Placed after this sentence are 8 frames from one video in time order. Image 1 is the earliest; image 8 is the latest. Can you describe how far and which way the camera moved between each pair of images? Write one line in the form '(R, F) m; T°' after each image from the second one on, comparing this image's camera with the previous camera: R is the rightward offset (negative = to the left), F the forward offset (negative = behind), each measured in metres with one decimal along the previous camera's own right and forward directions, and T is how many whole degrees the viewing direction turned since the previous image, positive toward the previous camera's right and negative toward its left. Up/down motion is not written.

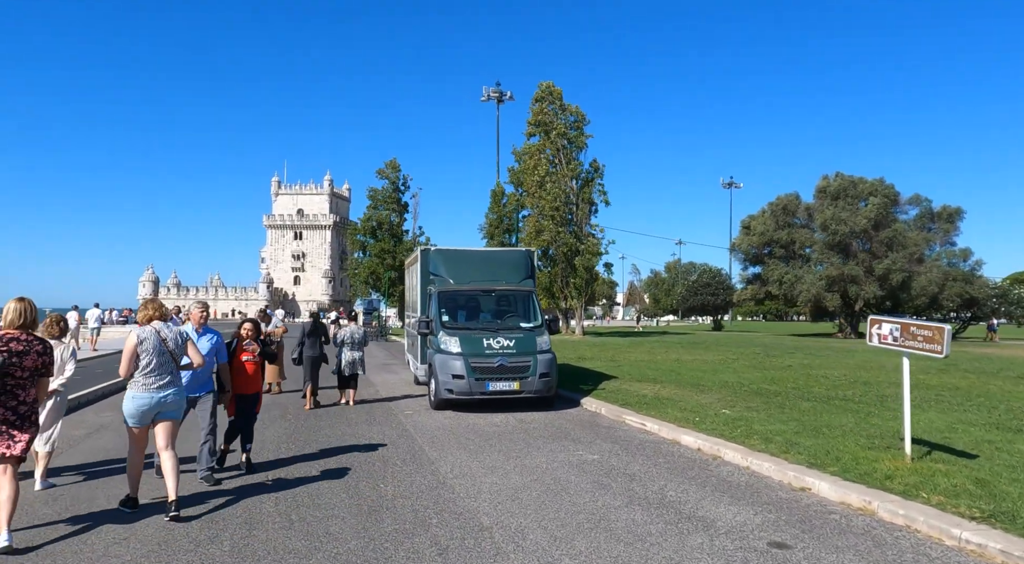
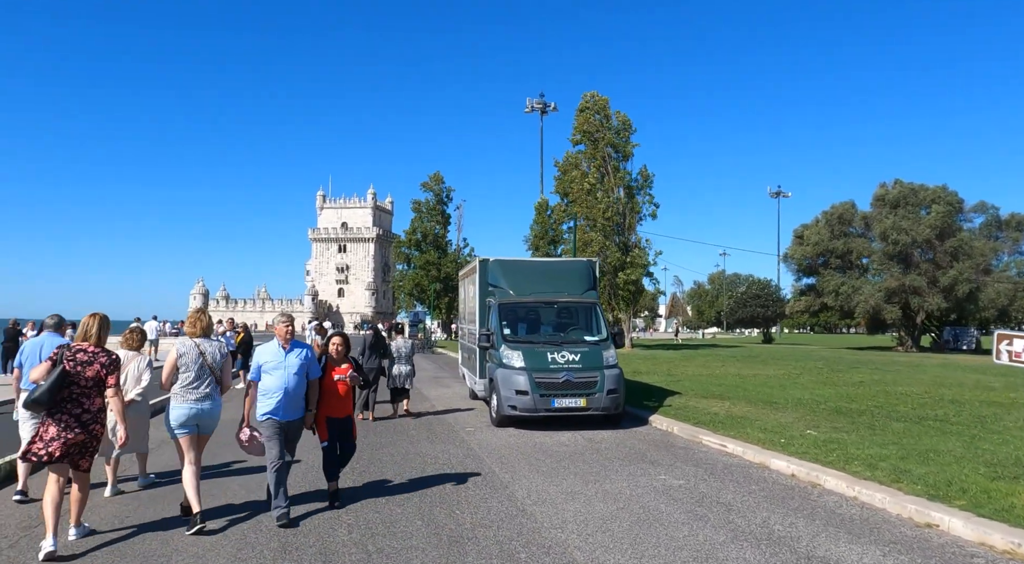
(-0.4, +0.5) m; -3°
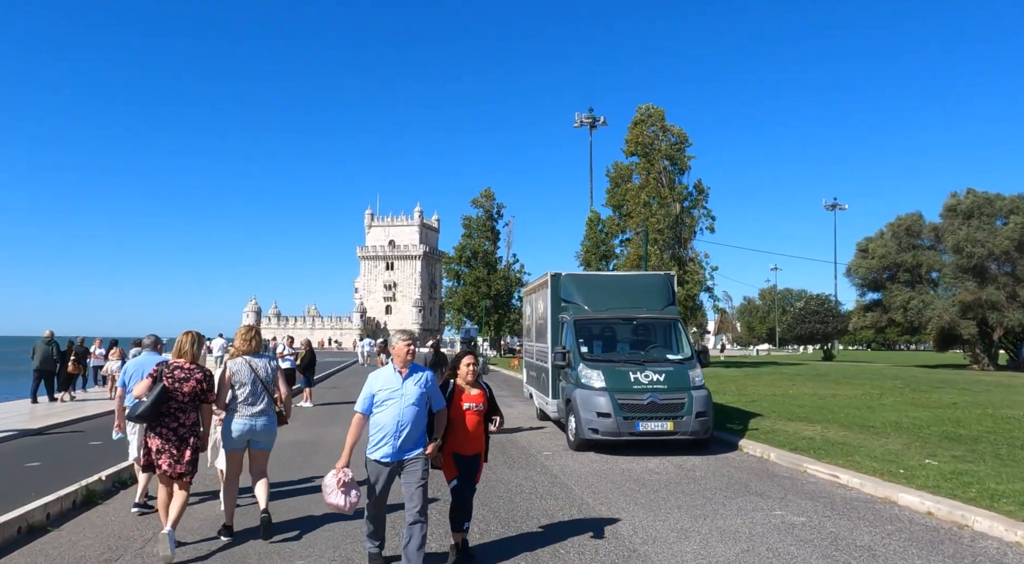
(-0.5, +0.6) m; -3°
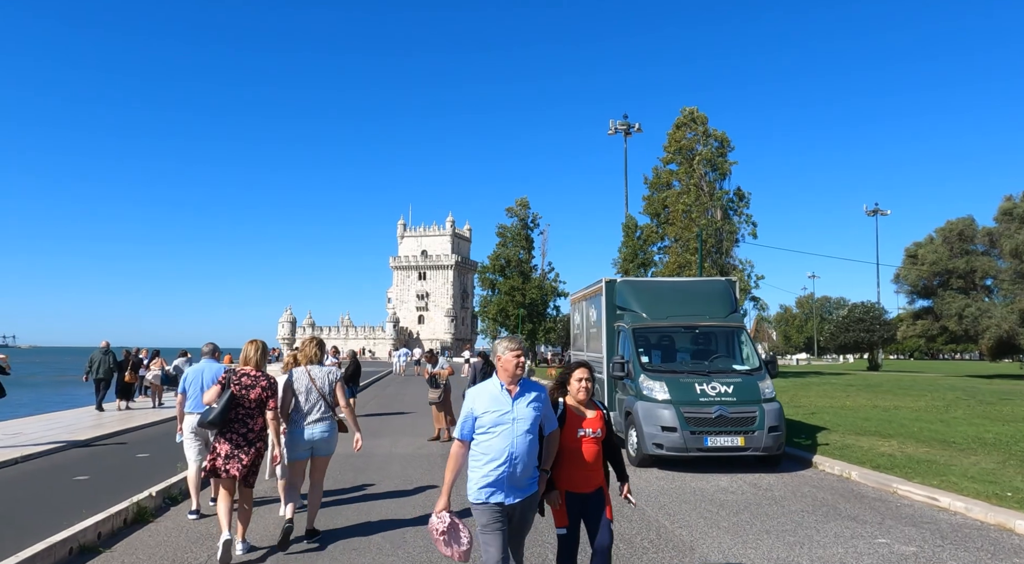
(-0.4, +0.5) m; -2°
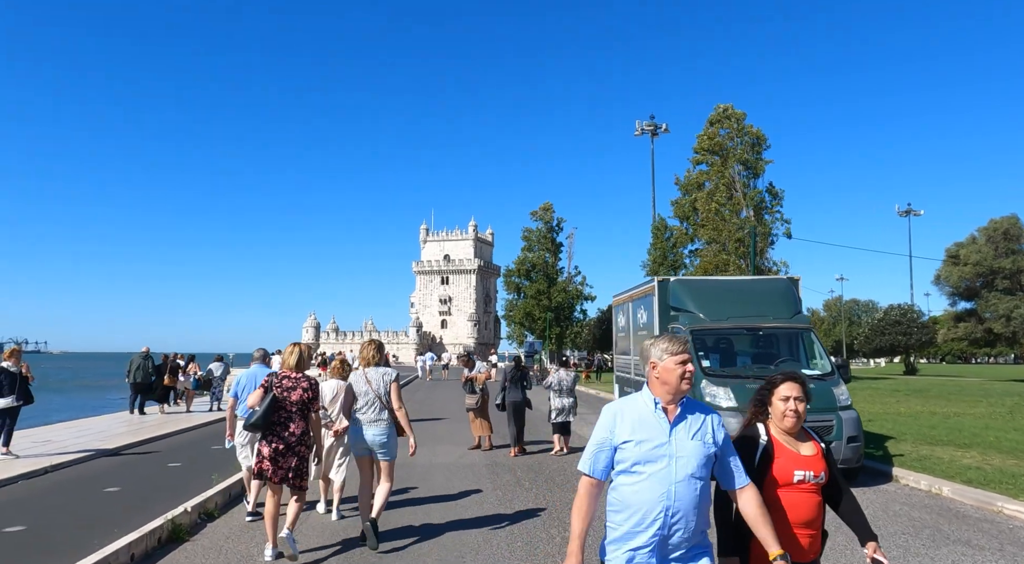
(-0.4, +0.7) m; -2°
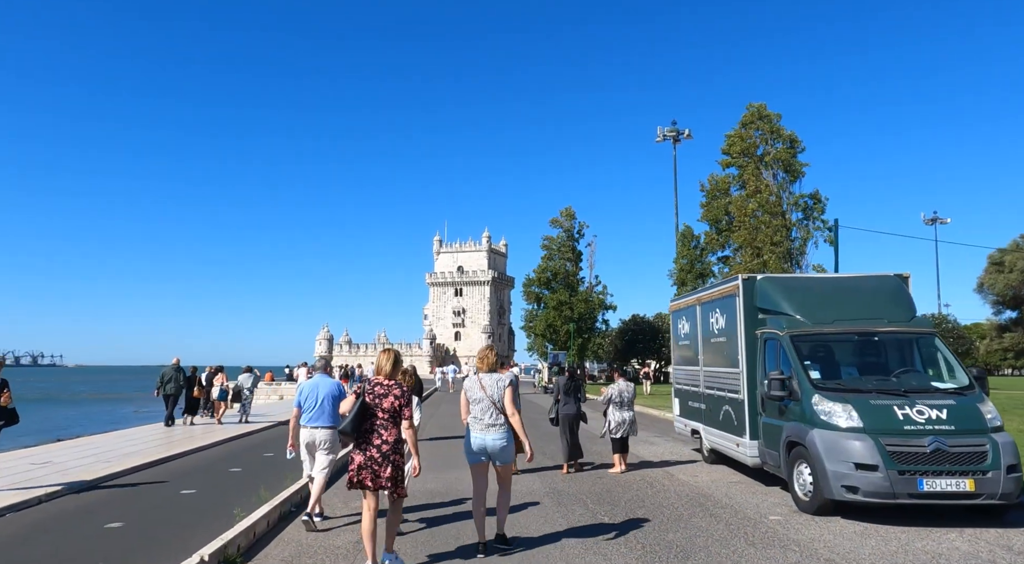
(-0.7, +1.5) m; -1°
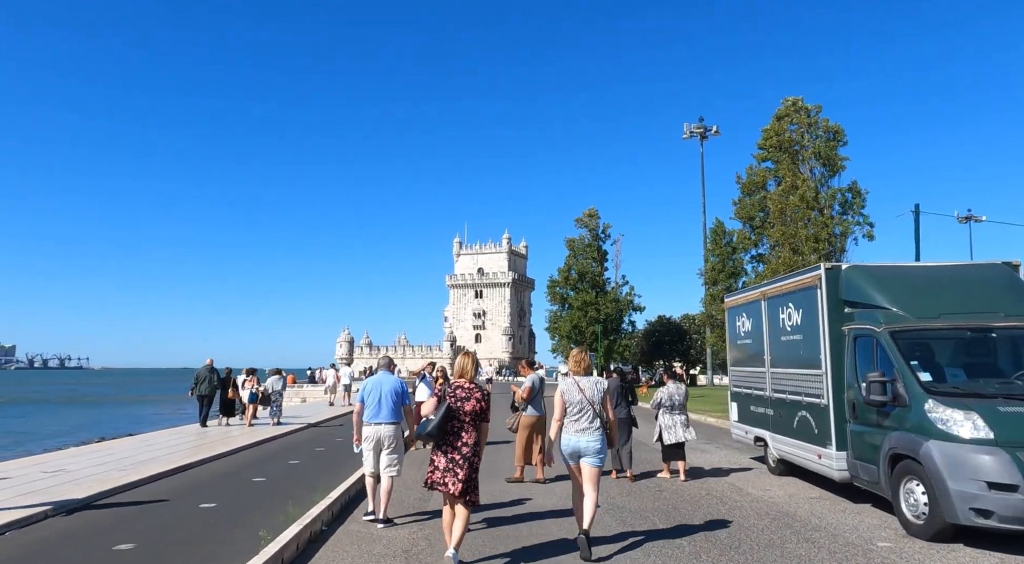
(-0.4, +1.1) m; -1°
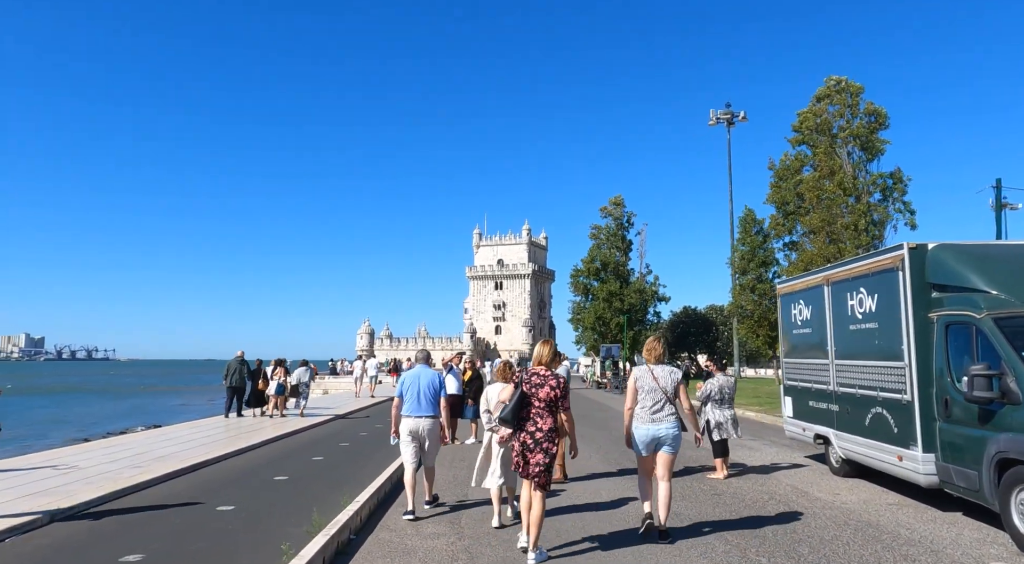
(-0.3, +0.9) m; -1°
